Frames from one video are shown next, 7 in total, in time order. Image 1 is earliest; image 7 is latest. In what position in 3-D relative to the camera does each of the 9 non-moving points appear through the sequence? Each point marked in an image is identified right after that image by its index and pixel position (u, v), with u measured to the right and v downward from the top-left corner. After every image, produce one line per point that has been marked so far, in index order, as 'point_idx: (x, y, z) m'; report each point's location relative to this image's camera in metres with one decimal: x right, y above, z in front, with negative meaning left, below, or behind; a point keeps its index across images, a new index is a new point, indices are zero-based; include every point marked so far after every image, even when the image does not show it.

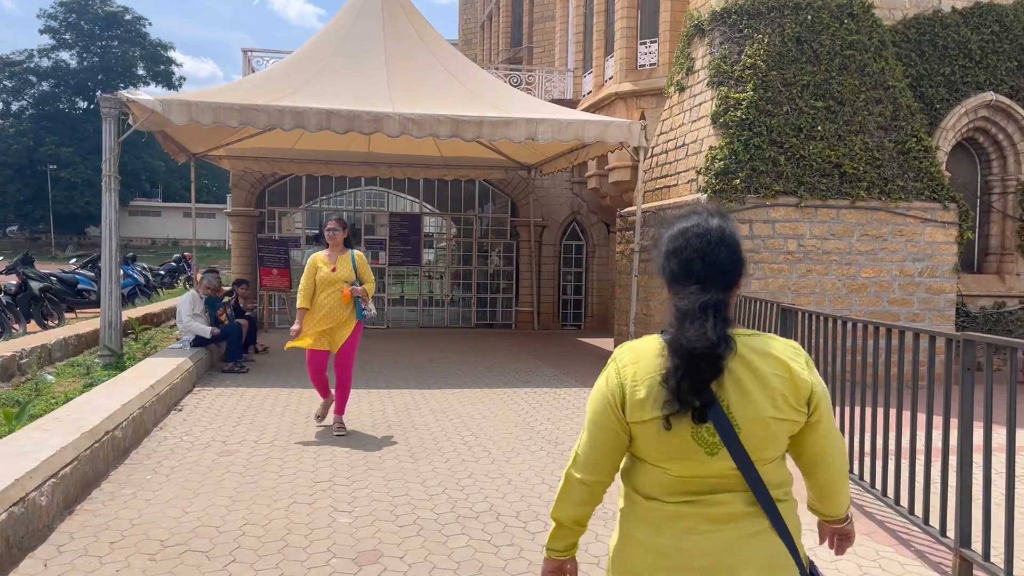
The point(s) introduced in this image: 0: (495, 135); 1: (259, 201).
0: (-0.2, +1.4, +7.9) m
1: (-3.6, +1.3, +12.3) m
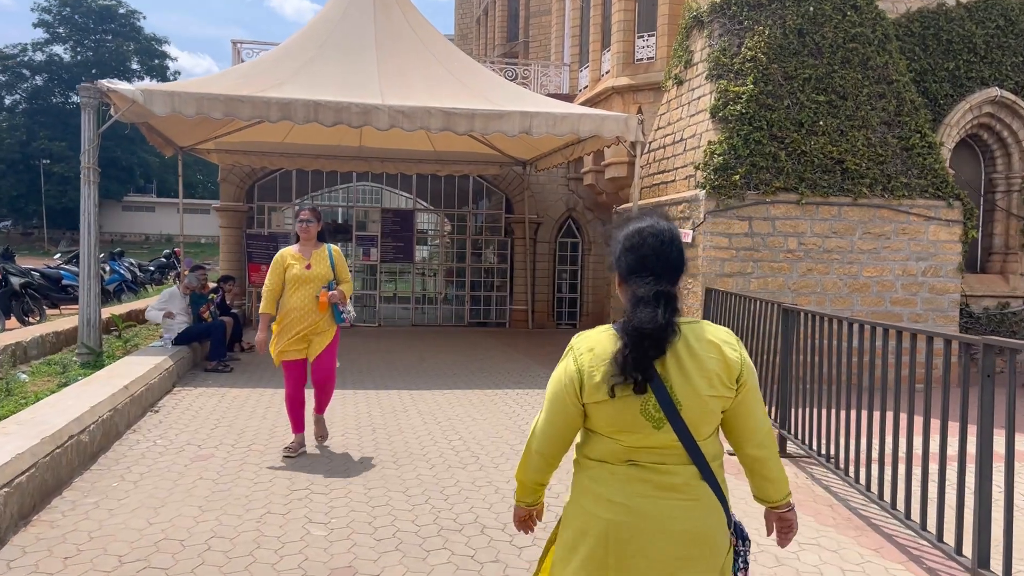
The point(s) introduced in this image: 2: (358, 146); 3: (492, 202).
0: (-0.2, +1.4, +7.7) m
1: (-3.7, +1.3, +12.1) m
2: (-2.0, +1.9, +11.4) m
3: (-0.3, +1.3, +12.6) m
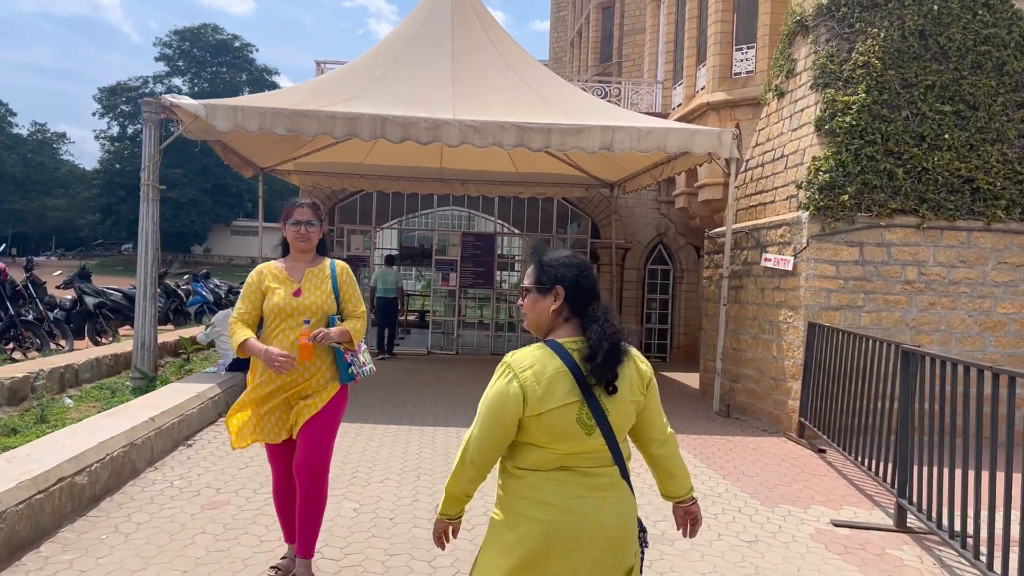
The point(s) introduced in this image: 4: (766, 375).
0: (+0.4, +1.2, +7.1) m
1: (-2.5, +1.0, +11.9) m
2: (-0.9, +1.5, +11.0) m
3: (+0.9, +0.9, +12.0) m
4: (+2.0, -0.7, +6.7) m
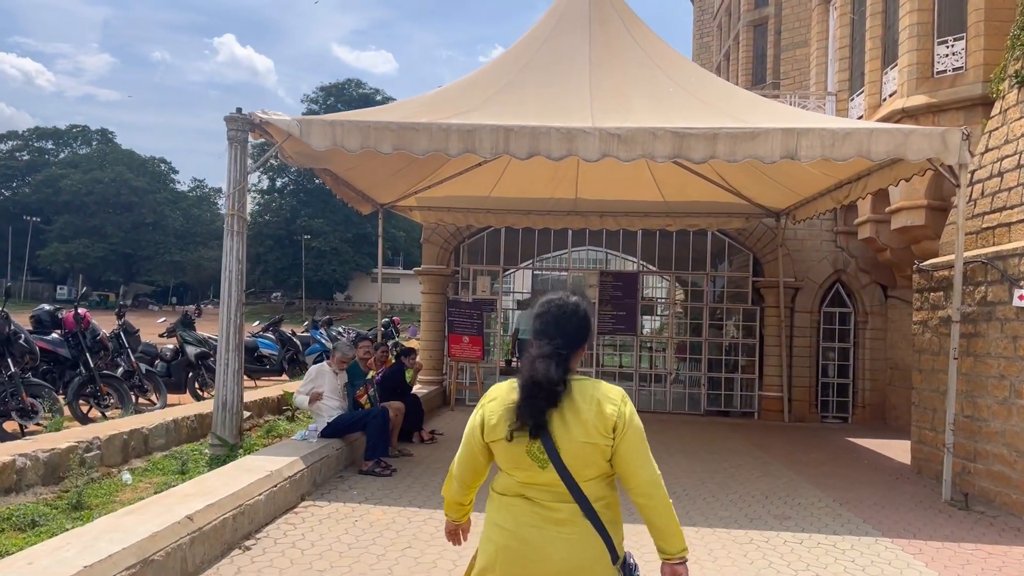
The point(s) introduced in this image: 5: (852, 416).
0: (+1.5, +0.9, +5.6) m
1: (-0.7, +0.4, +10.8) m
2: (+0.7, +1.0, +9.7) m
3: (+2.7, +0.3, +10.3) m
4: (+2.9, -1.0, +4.9) m
5: (+4.0, -1.5, +10.1) m
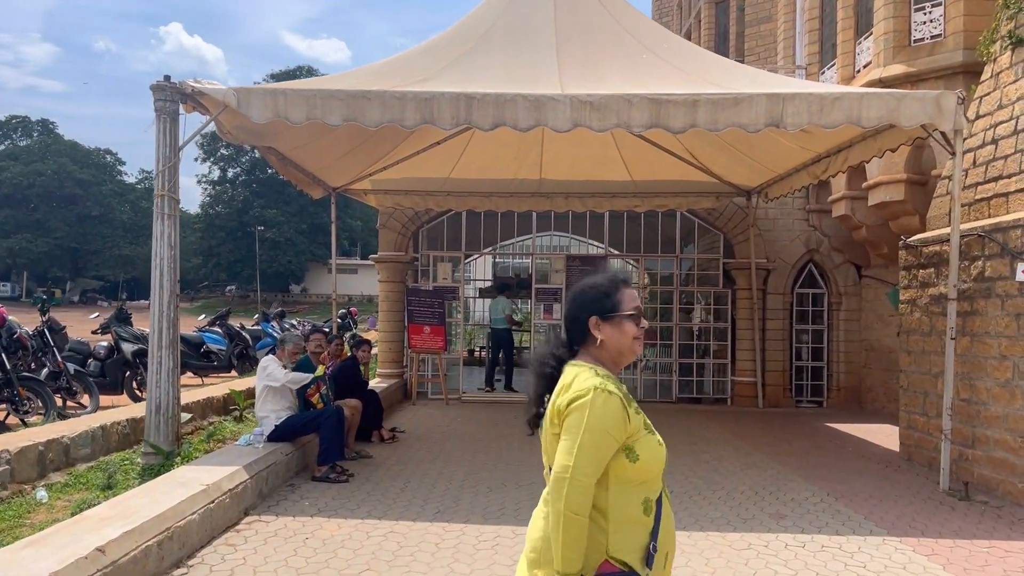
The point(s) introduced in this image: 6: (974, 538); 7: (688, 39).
0: (+1.2, +1.0, +5.1) m
1: (-1.2, +0.5, +10.2) m
2: (+0.3, +1.2, +9.2) m
3: (+2.3, +0.5, +9.9) m
4: (+2.8, -0.8, +4.5) m
5: (+3.6, -1.3, +9.8) m
6: (+2.2, -1.2, +4.1) m
7: (+3.6, +5.1, +17.6) m
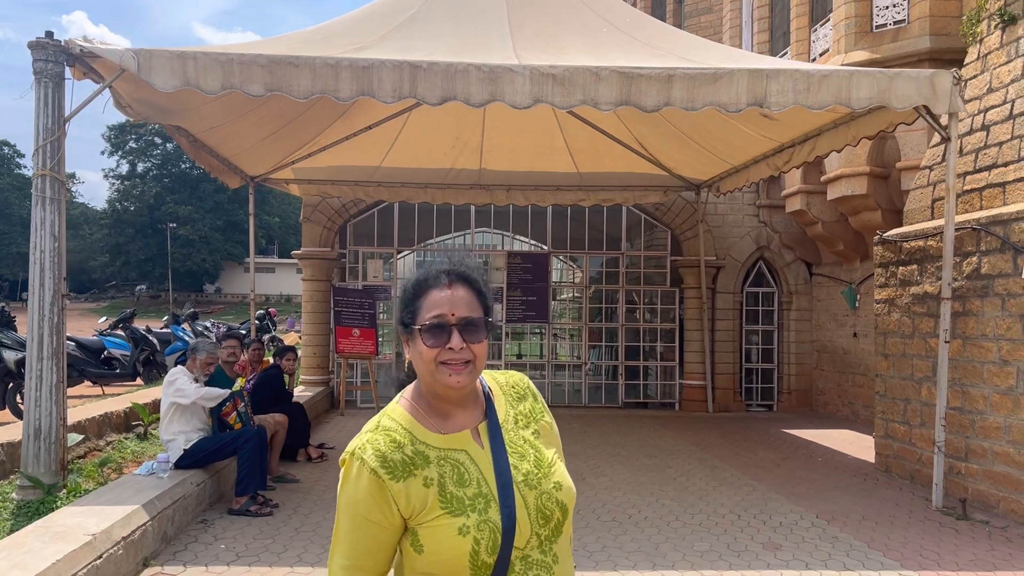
0: (+1.0, +1.0, +4.6) m
1: (-1.9, +0.5, +9.4) m
2: (-0.3, +1.2, +8.6) m
3: (+1.6, +0.5, +9.5) m
4: (+2.6, -0.8, +4.1) m
5: (+2.9, -1.3, +9.4) m
6: (+2.1, -1.2, +3.6) m
7: (+2.2, +5.2, +17.2) m
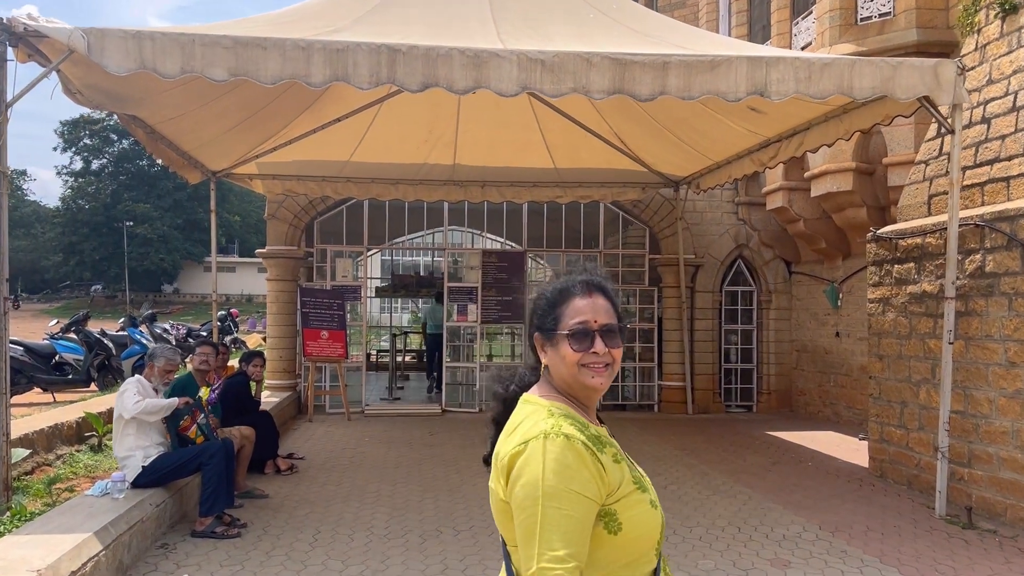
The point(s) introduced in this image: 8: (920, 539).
0: (+0.9, +1.0, +4.3) m
1: (-2.2, +0.5, +9.0) m
2: (-0.6, +1.2, +8.3) m
3: (+1.3, +0.5, +9.2) m
4: (+2.5, -0.8, +3.9) m
5: (+2.6, -1.2, +9.3) m
6: (+2.0, -1.2, +3.4) m
7: (+1.5, +5.2, +16.9) m
8: (+1.9, -1.2, +4.1) m
